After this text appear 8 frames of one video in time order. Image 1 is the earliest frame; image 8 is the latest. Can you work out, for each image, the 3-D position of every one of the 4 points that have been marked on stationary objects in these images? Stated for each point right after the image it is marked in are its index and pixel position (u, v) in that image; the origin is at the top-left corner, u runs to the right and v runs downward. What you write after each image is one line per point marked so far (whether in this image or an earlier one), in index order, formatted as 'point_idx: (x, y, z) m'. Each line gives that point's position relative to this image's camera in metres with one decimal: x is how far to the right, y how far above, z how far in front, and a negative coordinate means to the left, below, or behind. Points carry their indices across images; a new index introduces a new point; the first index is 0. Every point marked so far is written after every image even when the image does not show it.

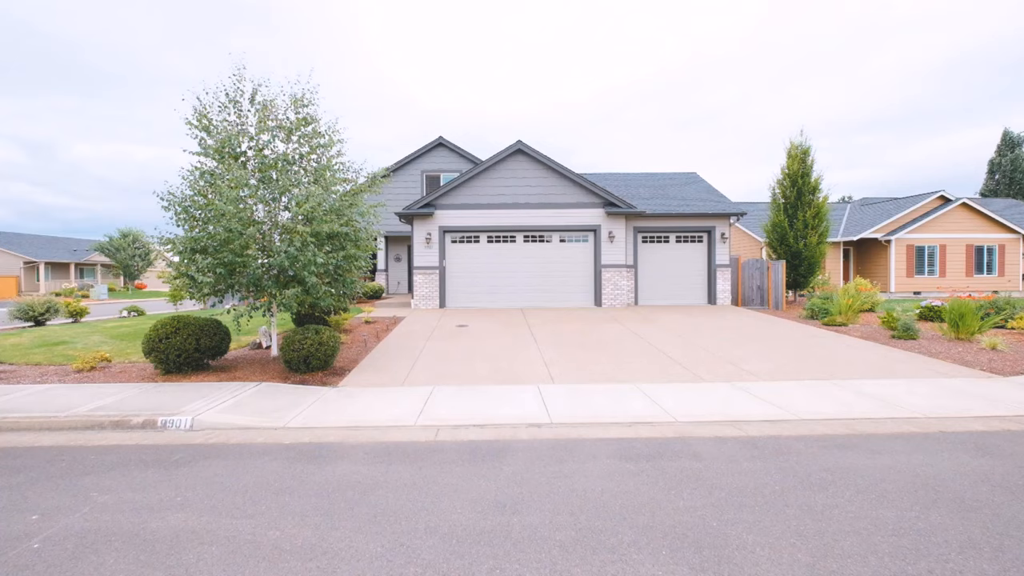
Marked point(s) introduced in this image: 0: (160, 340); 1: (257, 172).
0: (-3.4, -0.5, +5.5) m
1: (-2.7, +1.2, +5.9) m
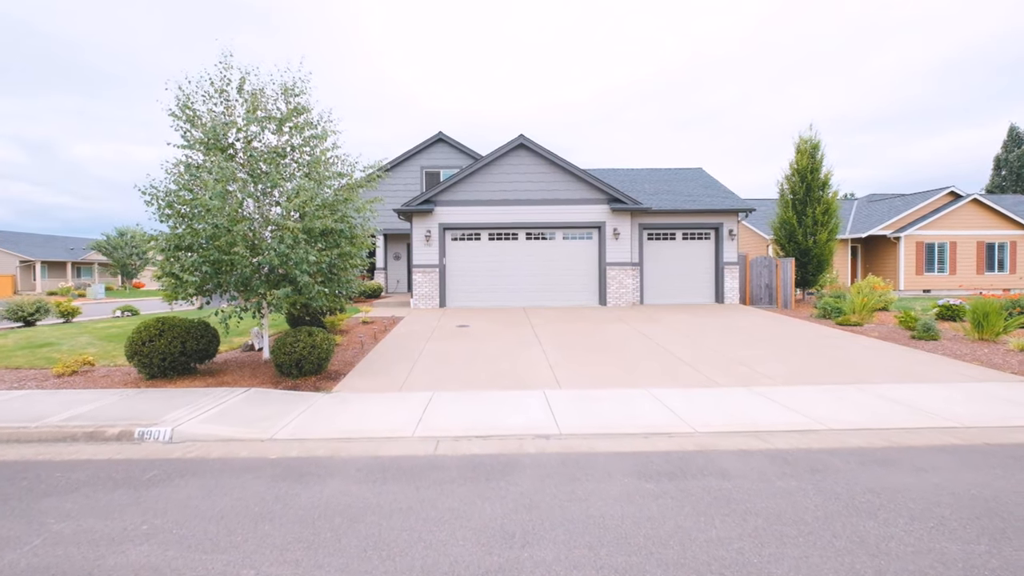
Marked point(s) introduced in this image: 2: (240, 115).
0: (-3.4, -0.5, +5.2) m
1: (-2.6, +1.2, +5.6) m
2: (-2.7, +1.7, +5.7) m
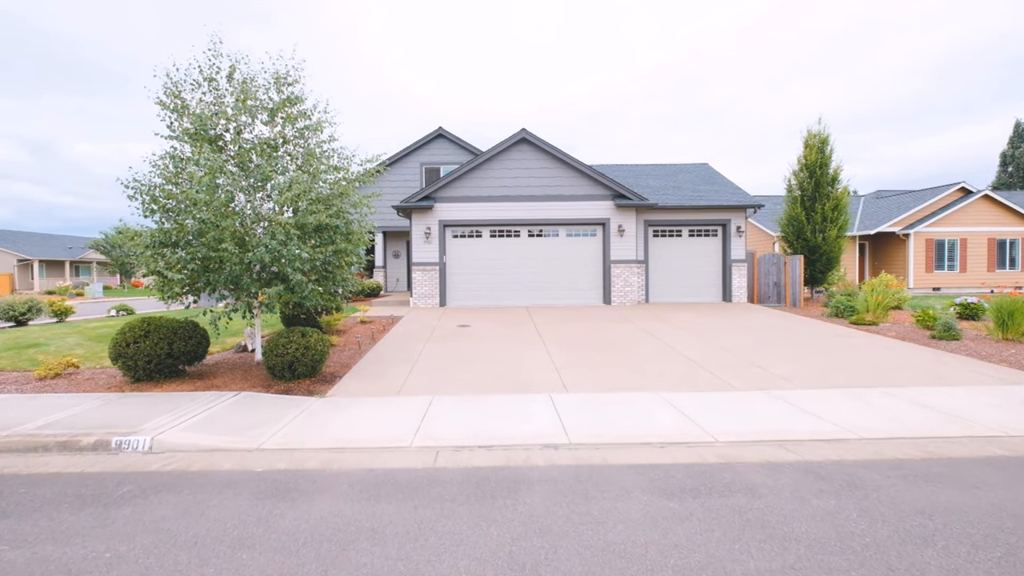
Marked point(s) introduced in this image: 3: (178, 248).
0: (-3.3, -0.5, +4.9) m
1: (-2.6, +1.2, +5.3) m
2: (-2.6, +1.7, +5.4) m
3: (-3.0, +0.4, +5.1) m
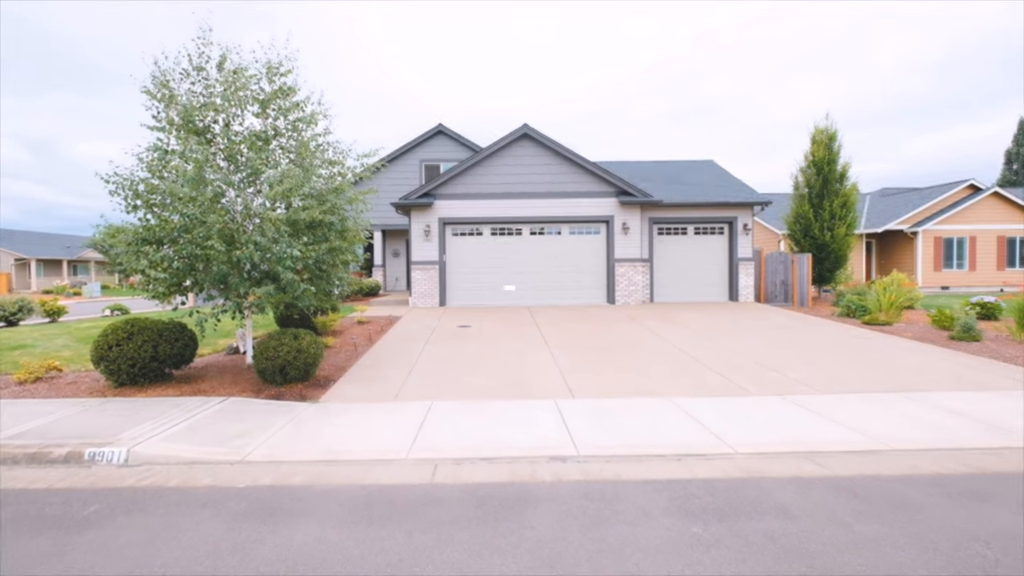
0: (-3.3, -0.5, +4.7) m
1: (-2.6, +1.2, +5.1) m
2: (-2.6, +1.7, +5.1) m
3: (-3.0, +0.4, +4.8) m
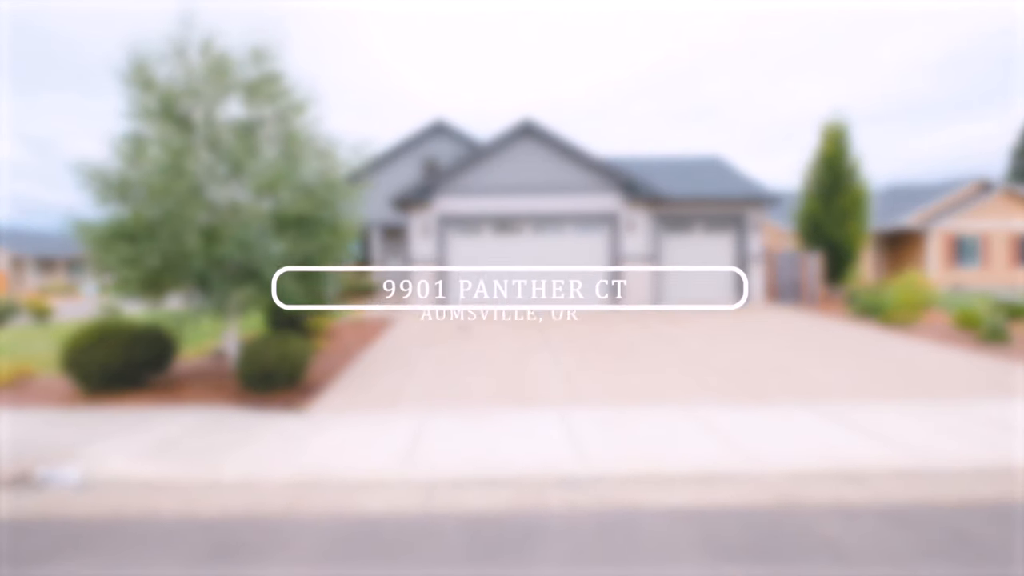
0: (-3.3, -0.5, +4.4) m
1: (-2.6, +1.2, +4.7) m
2: (-2.6, +1.7, +4.8) m
3: (-3.0, +0.4, +4.5) m
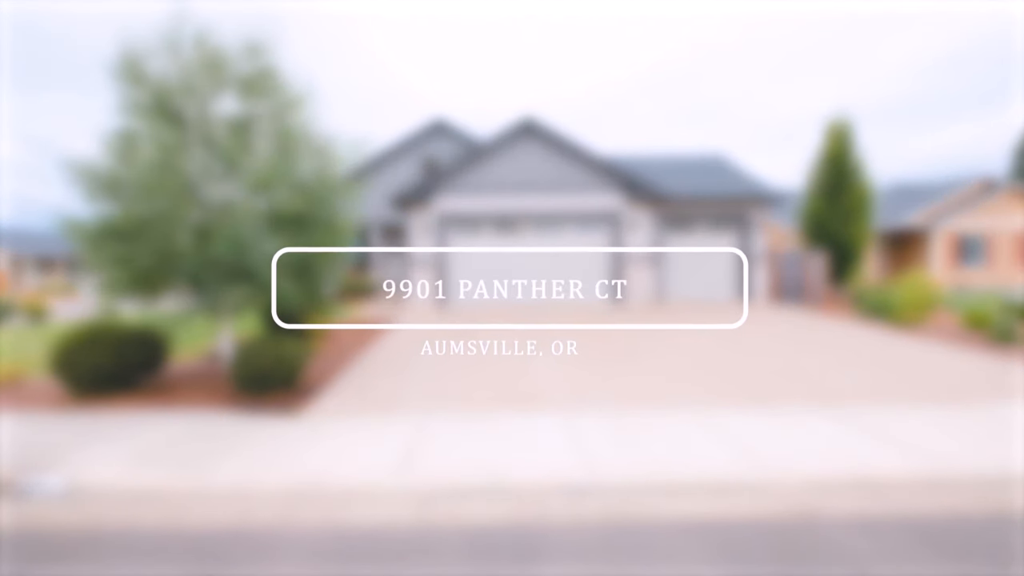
0: (-3.3, -0.5, +4.2) m
1: (-2.5, +1.2, +4.6) m
2: (-2.6, +1.7, +4.7) m
3: (-2.9, +0.4, +4.4) m
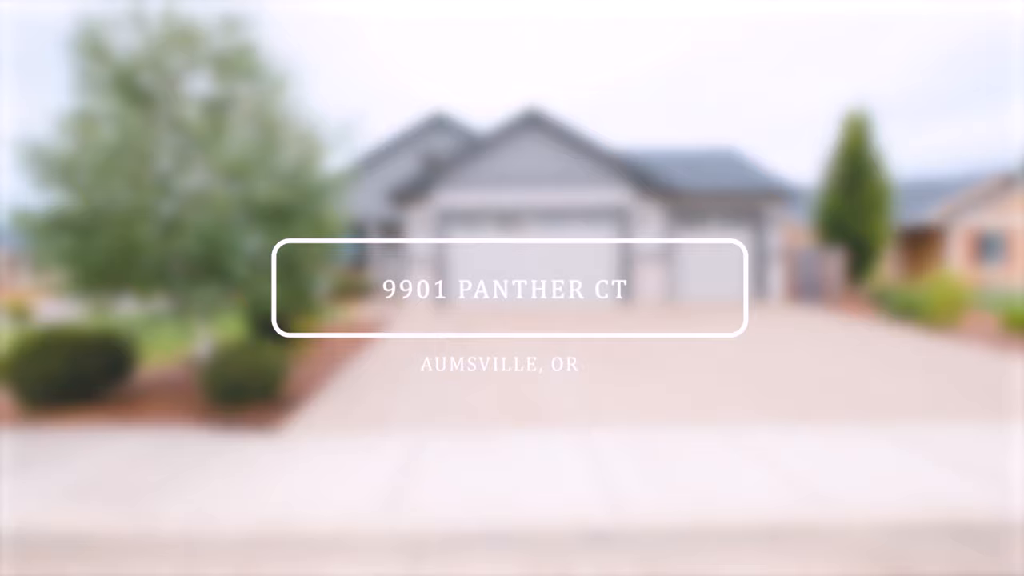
0: (-3.2, -0.5, +3.8) m
1: (-2.5, +1.2, +4.1) m
2: (-2.6, +1.7, +4.2) m
3: (-2.9, +0.4, +3.9) m
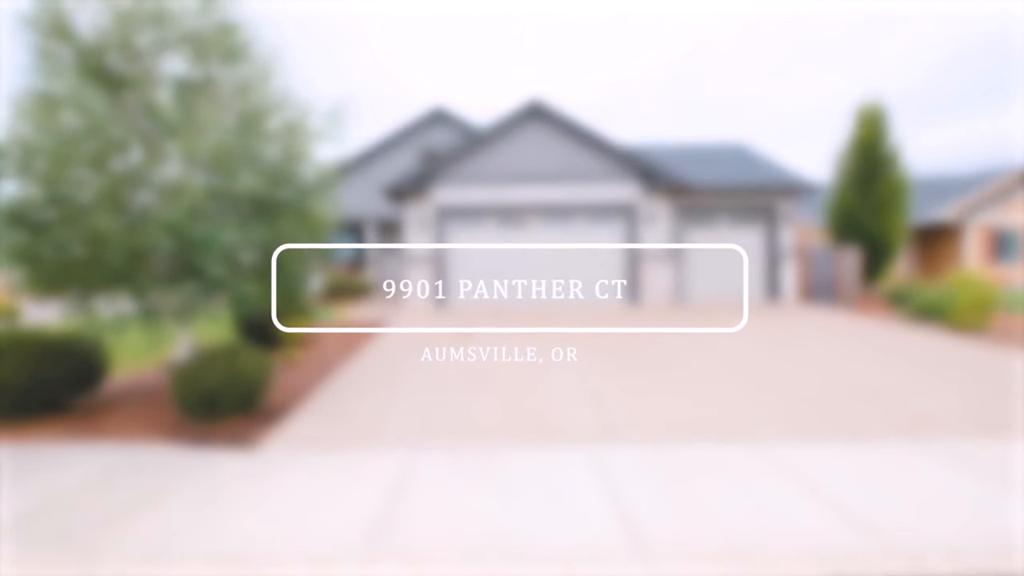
0: (-3.2, -0.5, +3.4) m
1: (-2.5, +1.2, +3.8) m
2: (-2.5, +1.7, +3.8) m
3: (-2.9, +0.4, +3.5) m
